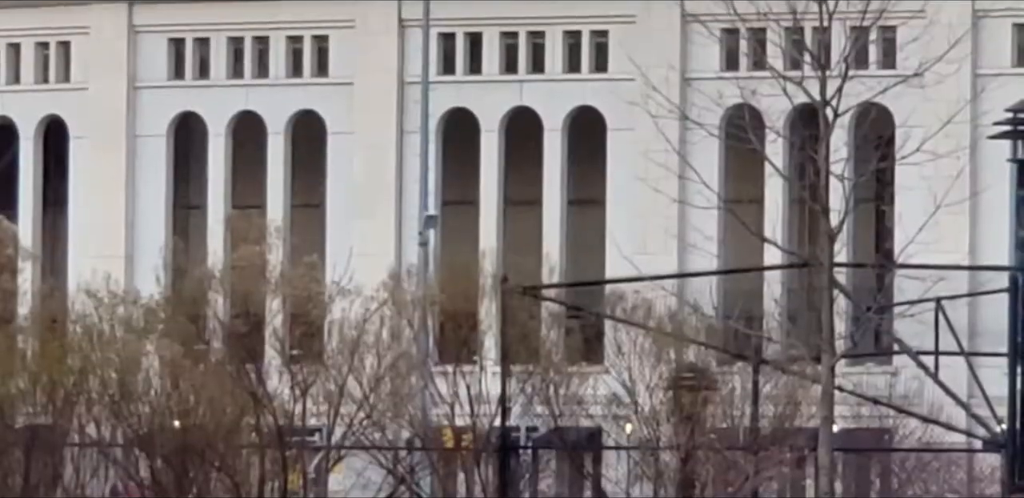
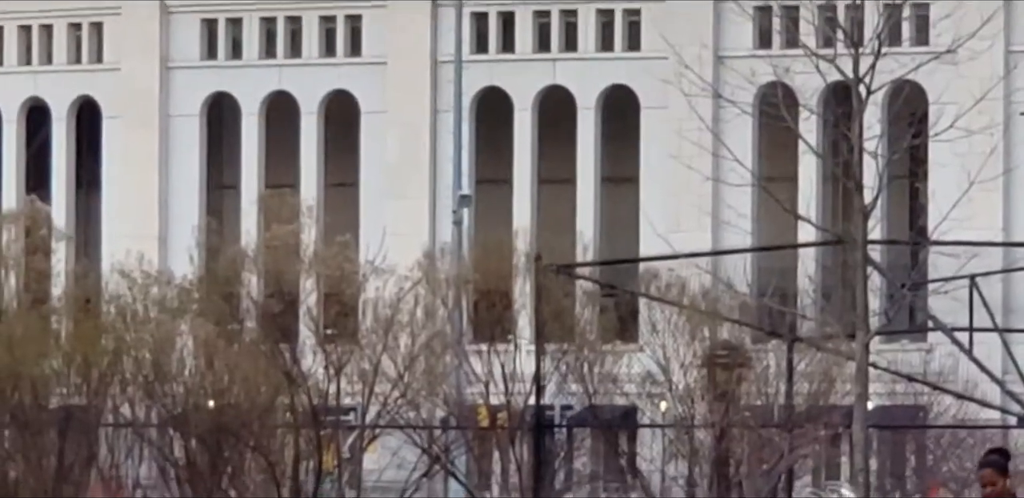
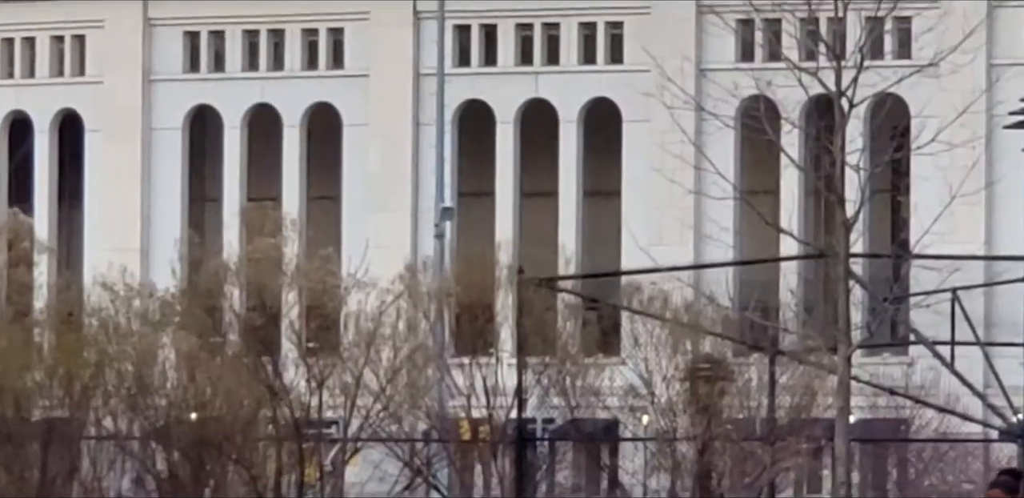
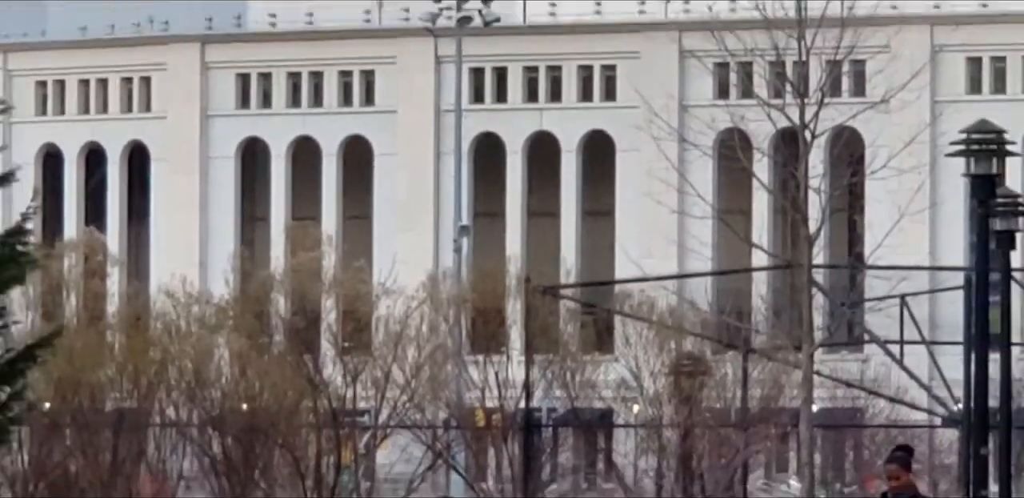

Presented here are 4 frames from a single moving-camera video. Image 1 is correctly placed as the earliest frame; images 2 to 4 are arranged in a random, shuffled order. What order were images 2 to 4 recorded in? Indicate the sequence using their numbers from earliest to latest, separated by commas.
3, 2, 4
